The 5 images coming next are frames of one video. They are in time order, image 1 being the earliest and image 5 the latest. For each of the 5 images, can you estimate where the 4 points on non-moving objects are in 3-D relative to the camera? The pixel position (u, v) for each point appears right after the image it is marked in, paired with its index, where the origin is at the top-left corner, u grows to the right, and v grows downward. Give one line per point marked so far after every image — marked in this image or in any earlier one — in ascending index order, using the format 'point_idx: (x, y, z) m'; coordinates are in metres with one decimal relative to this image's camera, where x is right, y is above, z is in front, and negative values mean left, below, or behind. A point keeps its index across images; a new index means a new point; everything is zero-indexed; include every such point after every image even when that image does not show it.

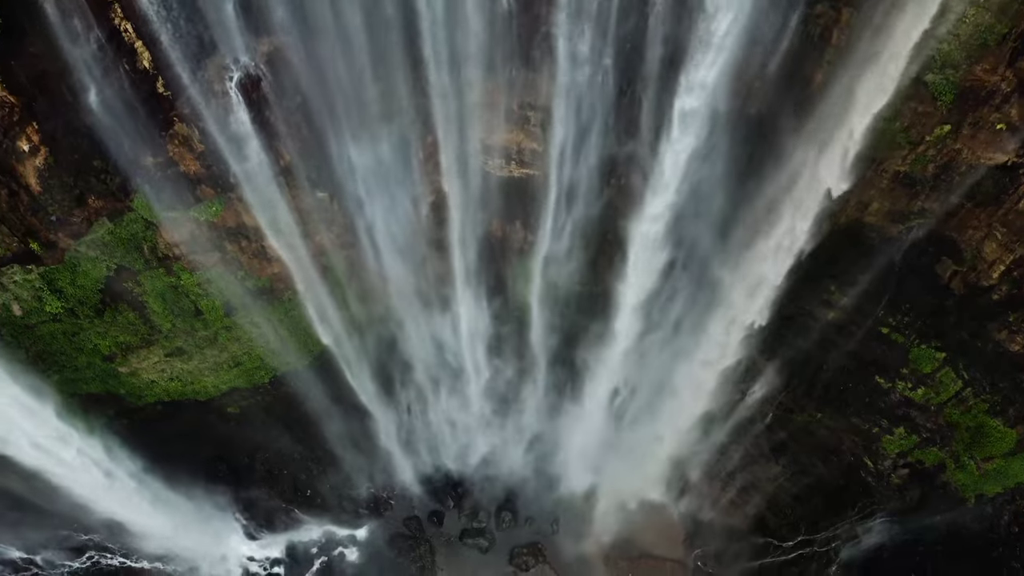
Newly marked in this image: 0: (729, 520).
0: (+4.6, -5.0, +14.0) m
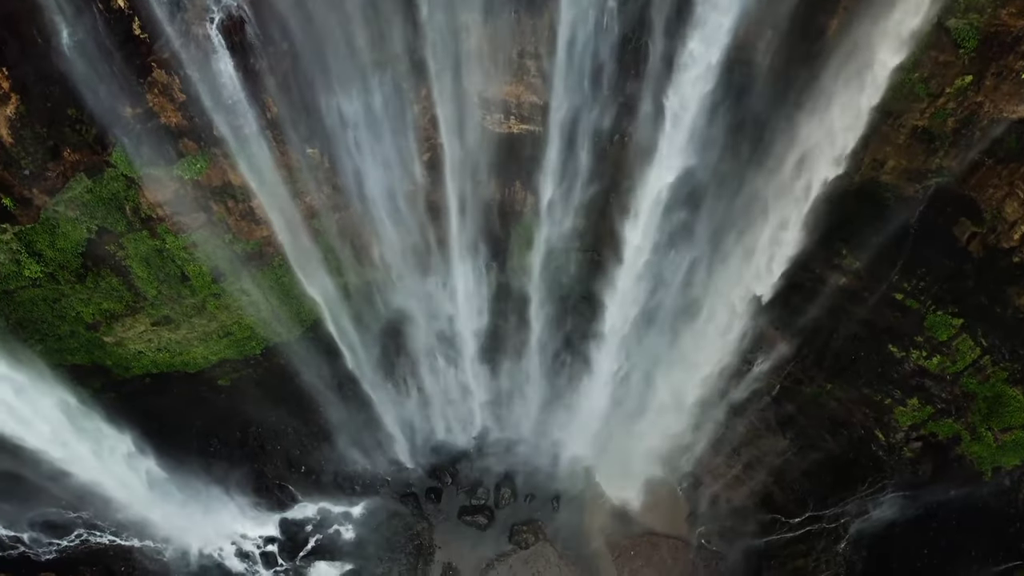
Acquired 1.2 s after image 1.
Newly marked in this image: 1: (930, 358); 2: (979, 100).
0: (+4.6, -4.3, +13.6) m
1: (+6.9, -1.2, +10.8) m
2: (+6.3, +2.6, +8.9) m
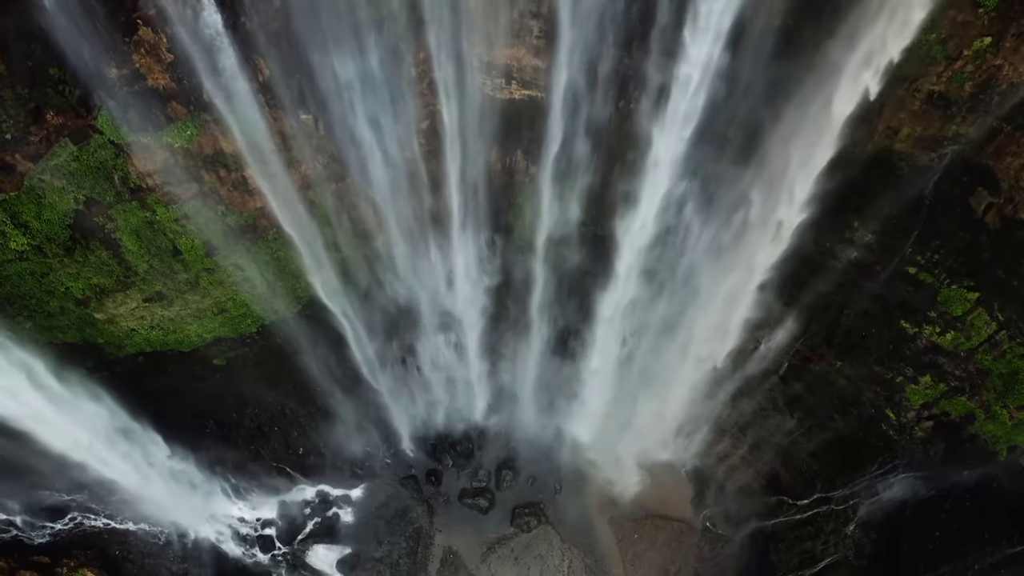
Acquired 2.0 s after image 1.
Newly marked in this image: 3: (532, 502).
0: (+4.6, -3.9, +13.3) m
1: (+6.9, -0.7, +10.5) m
2: (+6.3, +3.0, +8.5) m
3: (+0.4, -4.3, +13.0) m
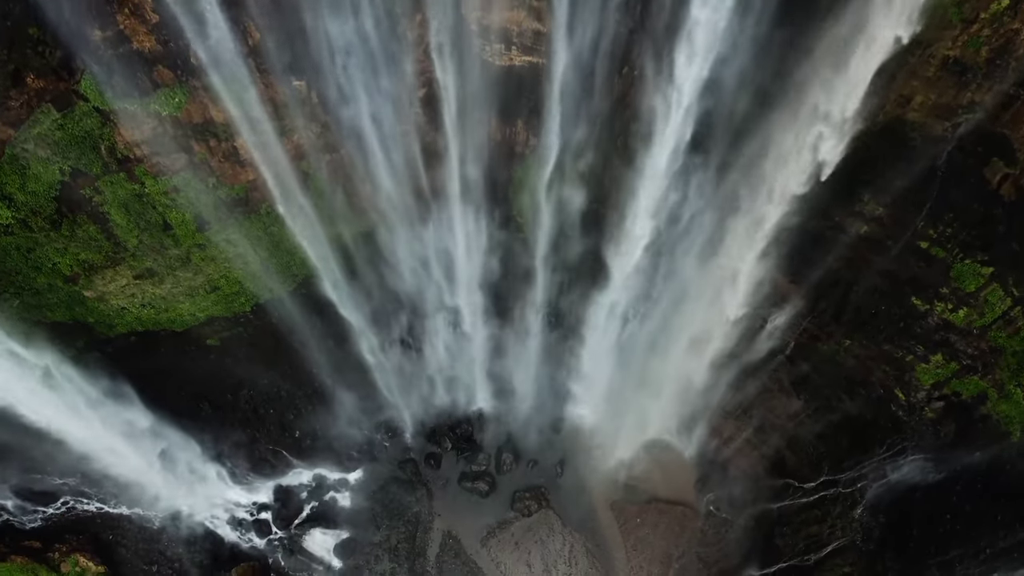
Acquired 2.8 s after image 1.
0: (+4.6, -3.5, +13.1) m
1: (+6.9, -0.3, +10.2) m
2: (+6.3, +3.4, +8.1) m
3: (+0.4, -3.9, +12.8) m
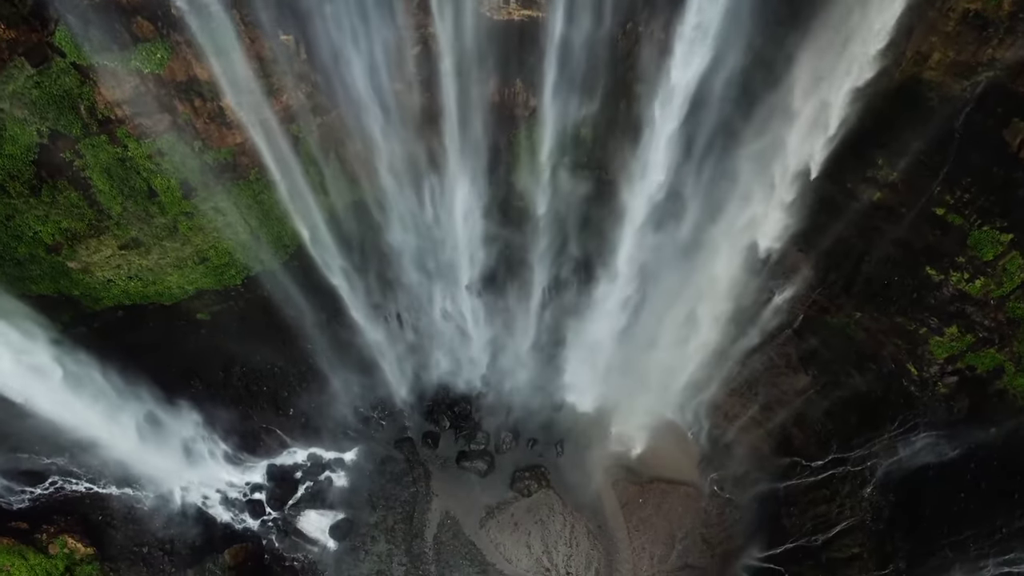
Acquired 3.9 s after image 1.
0: (+4.6, -3.0, +12.7) m
1: (+6.9, +0.2, +9.8) m
2: (+6.3, +3.8, +7.7) m
3: (+0.4, -3.3, +12.4) m
